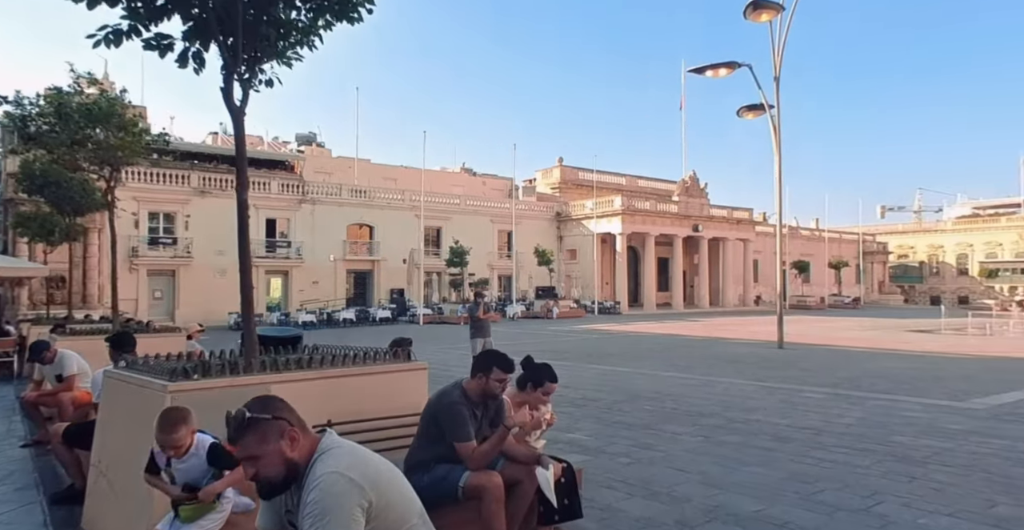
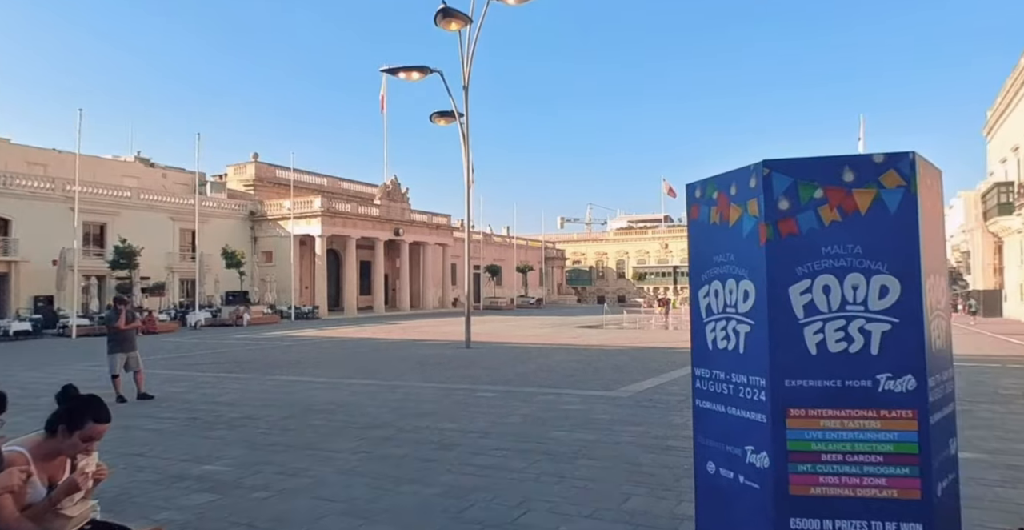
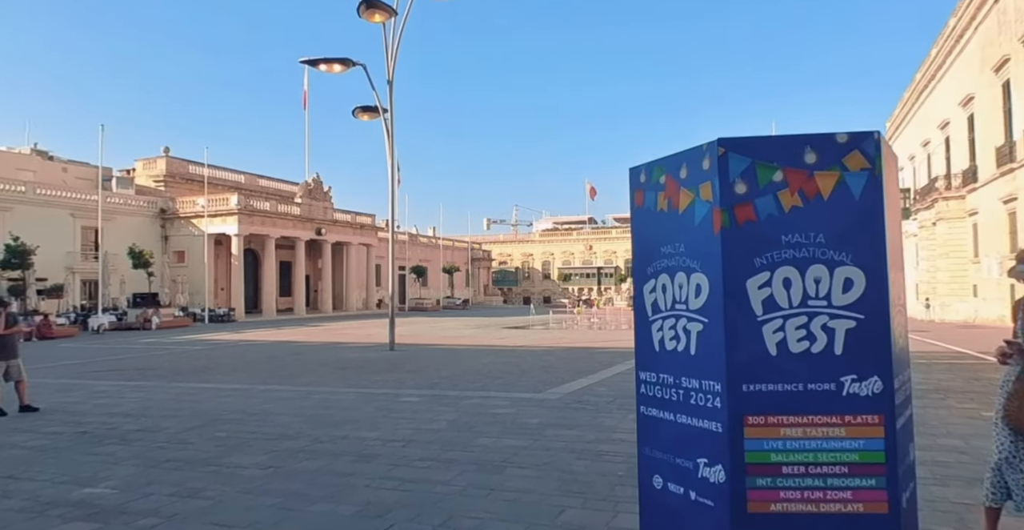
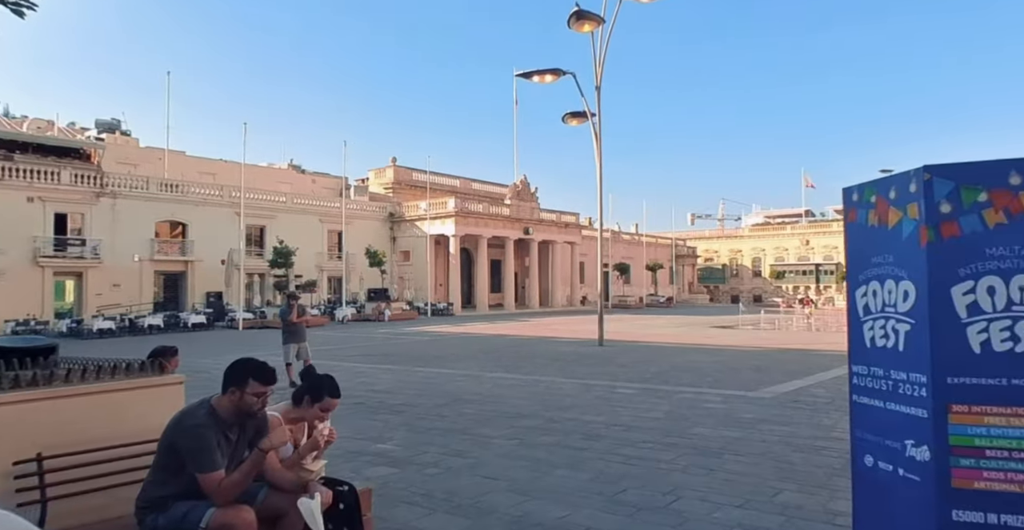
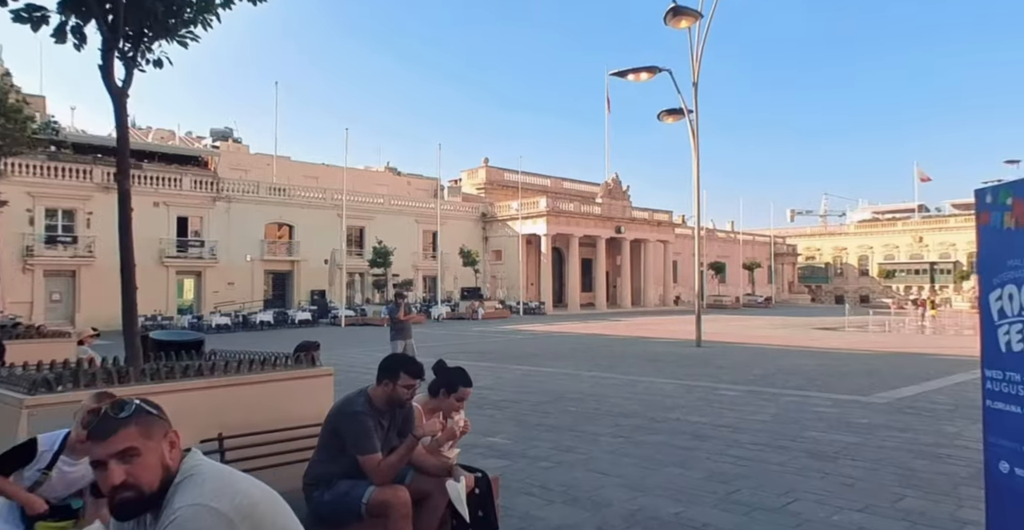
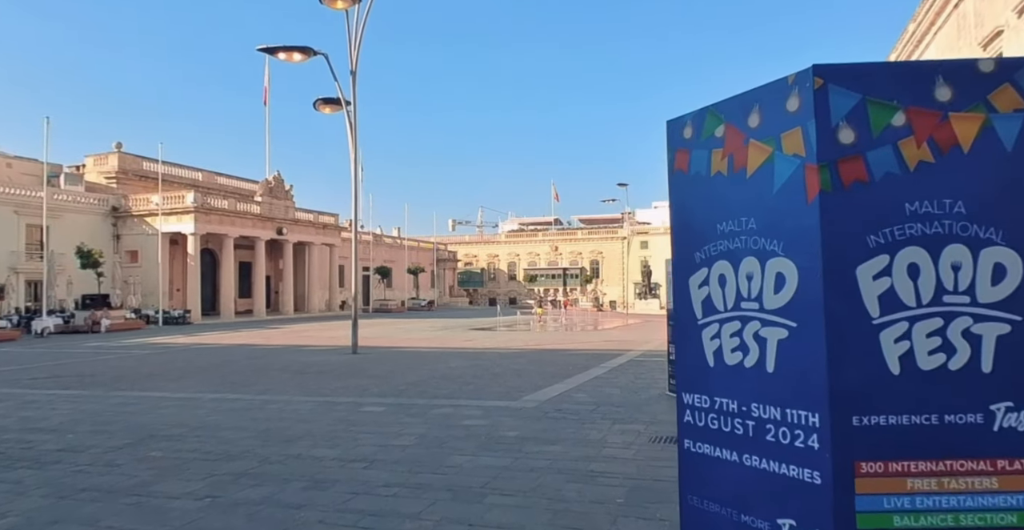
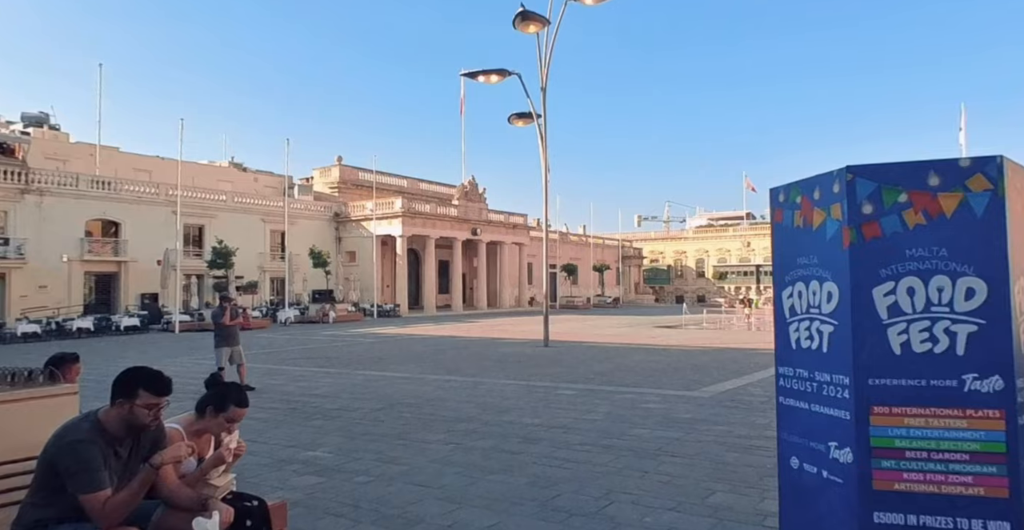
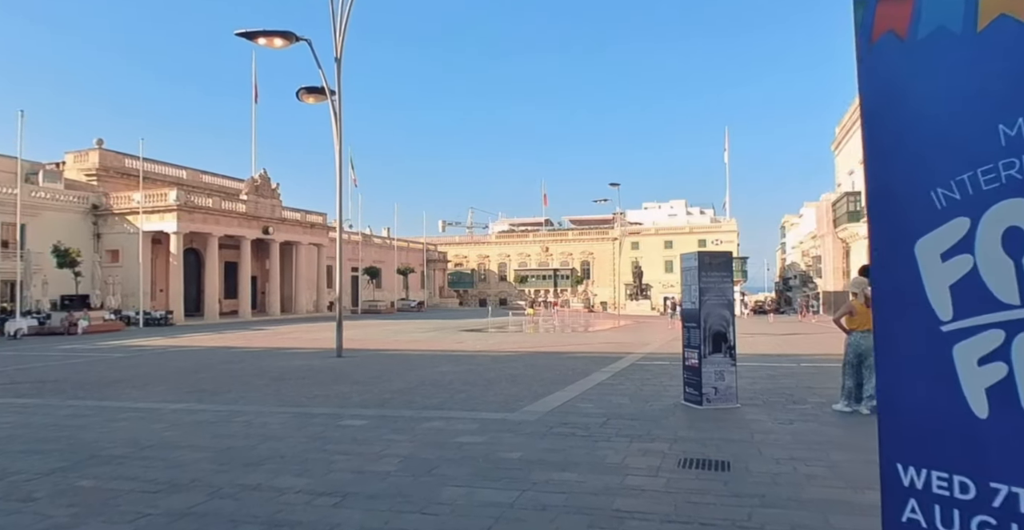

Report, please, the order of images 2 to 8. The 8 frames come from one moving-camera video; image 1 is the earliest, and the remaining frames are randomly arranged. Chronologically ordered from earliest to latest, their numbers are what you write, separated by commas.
5, 4, 7, 2, 3, 6, 8
